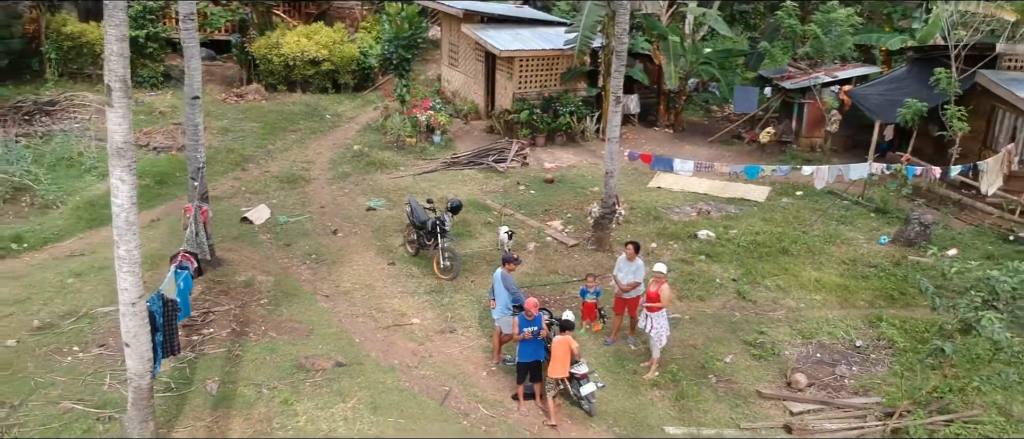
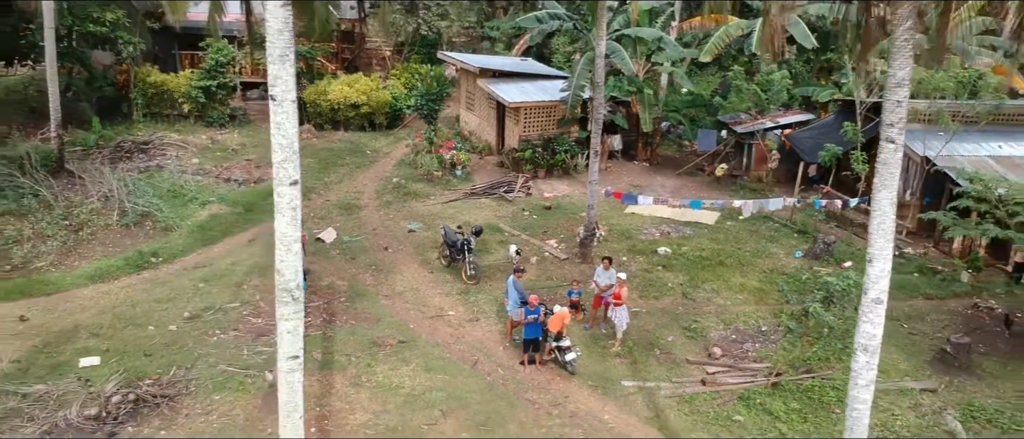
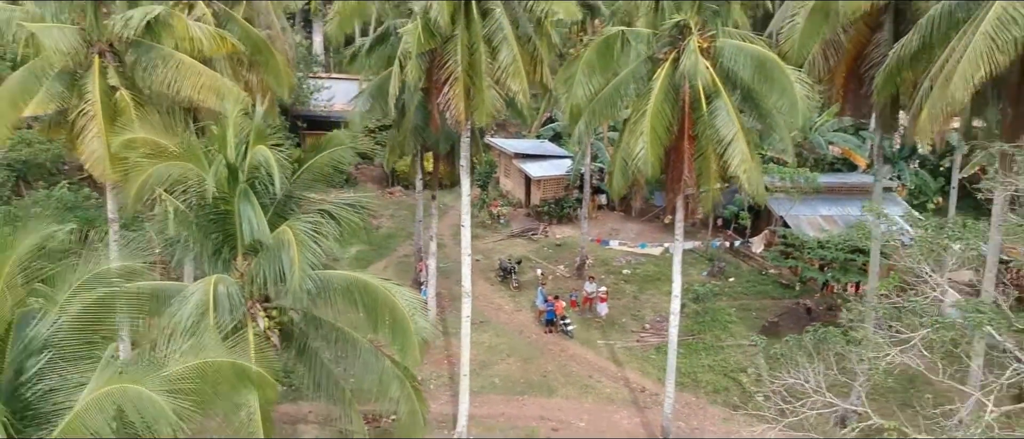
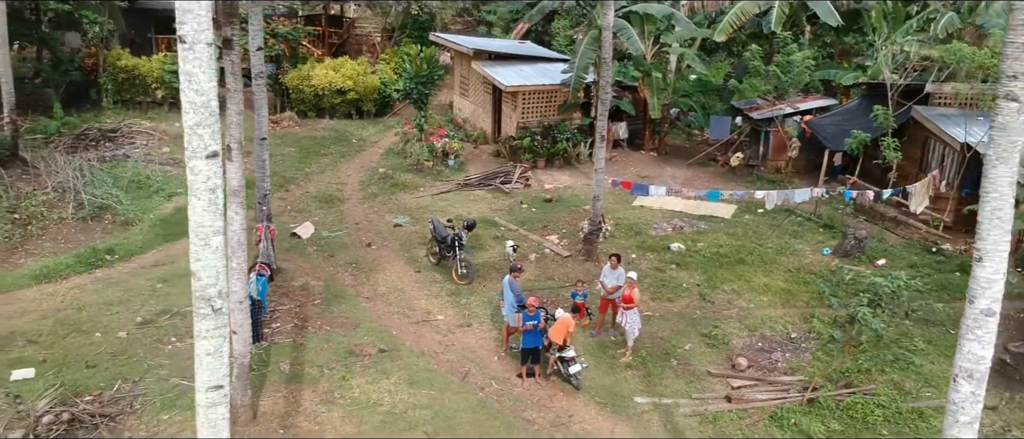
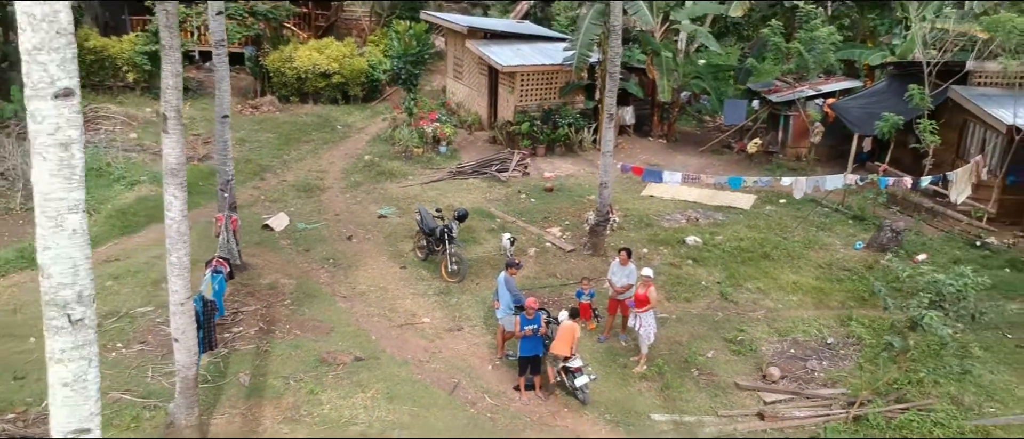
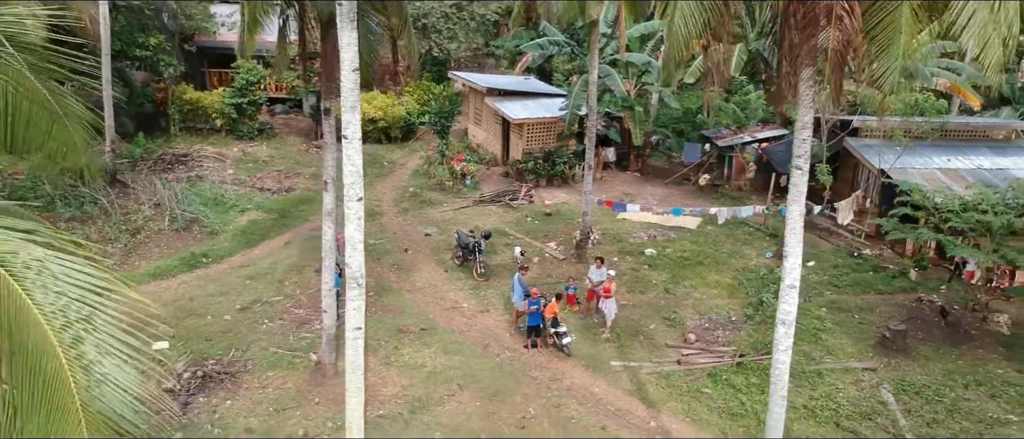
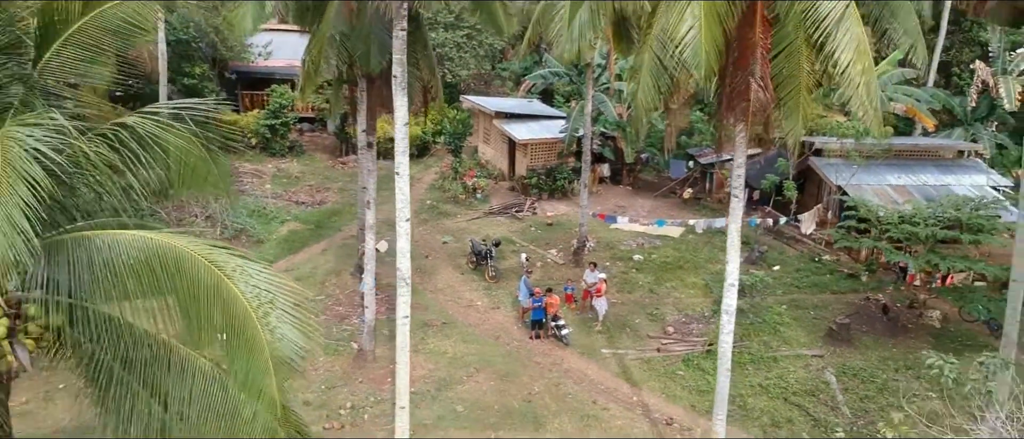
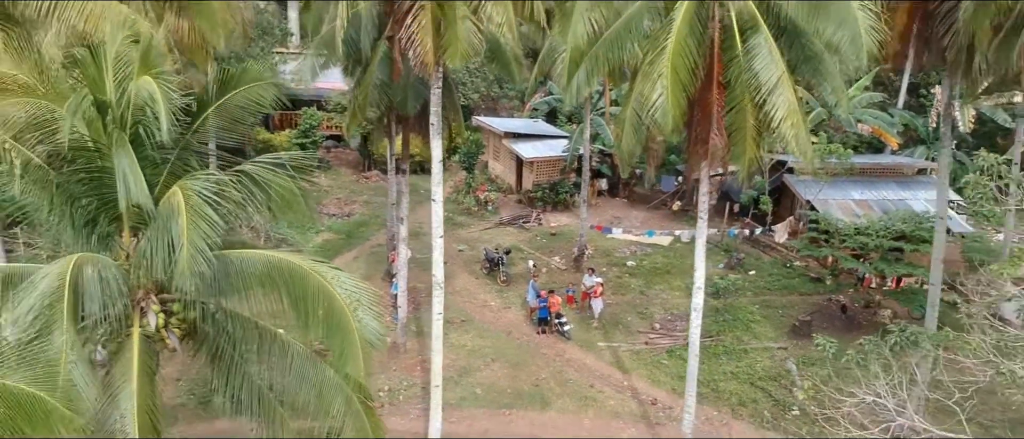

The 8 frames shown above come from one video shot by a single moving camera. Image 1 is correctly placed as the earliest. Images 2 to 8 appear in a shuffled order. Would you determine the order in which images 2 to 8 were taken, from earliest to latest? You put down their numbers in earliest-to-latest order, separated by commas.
5, 4, 2, 6, 7, 8, 3
